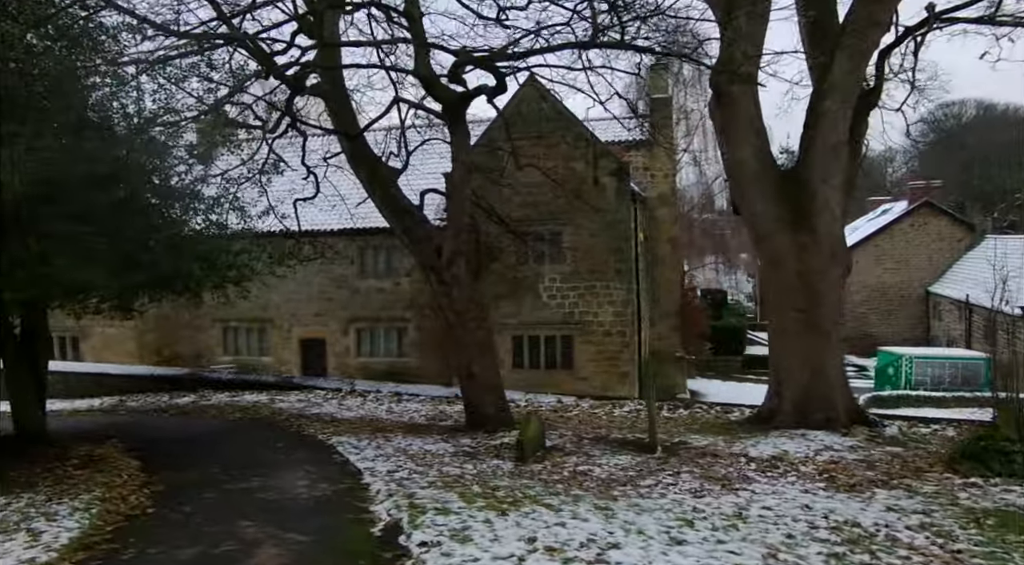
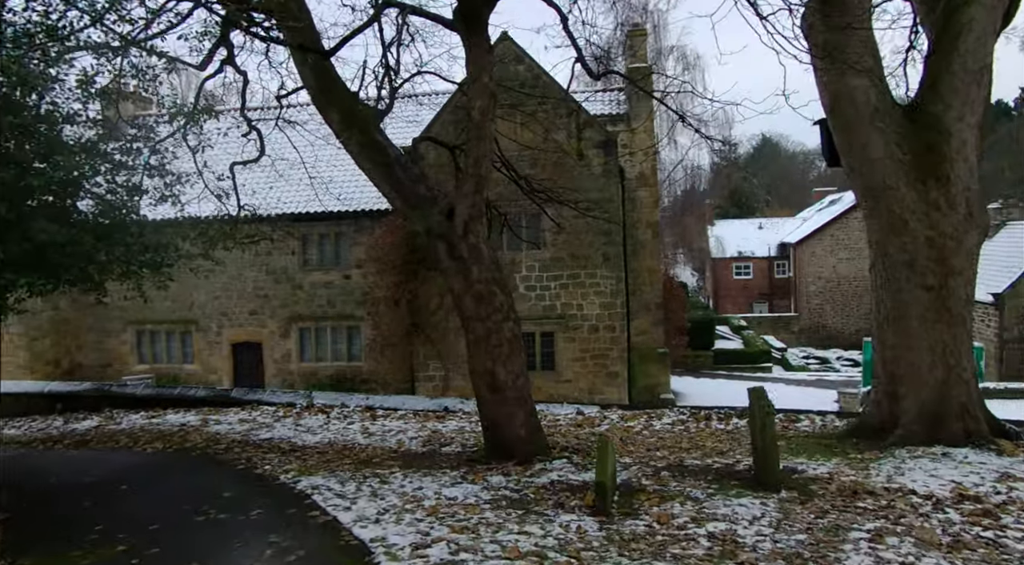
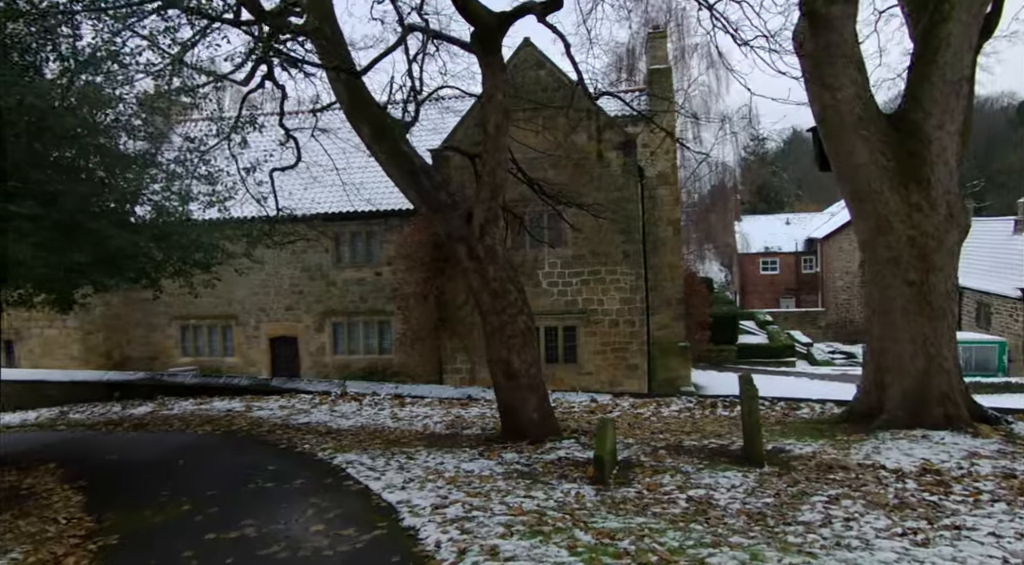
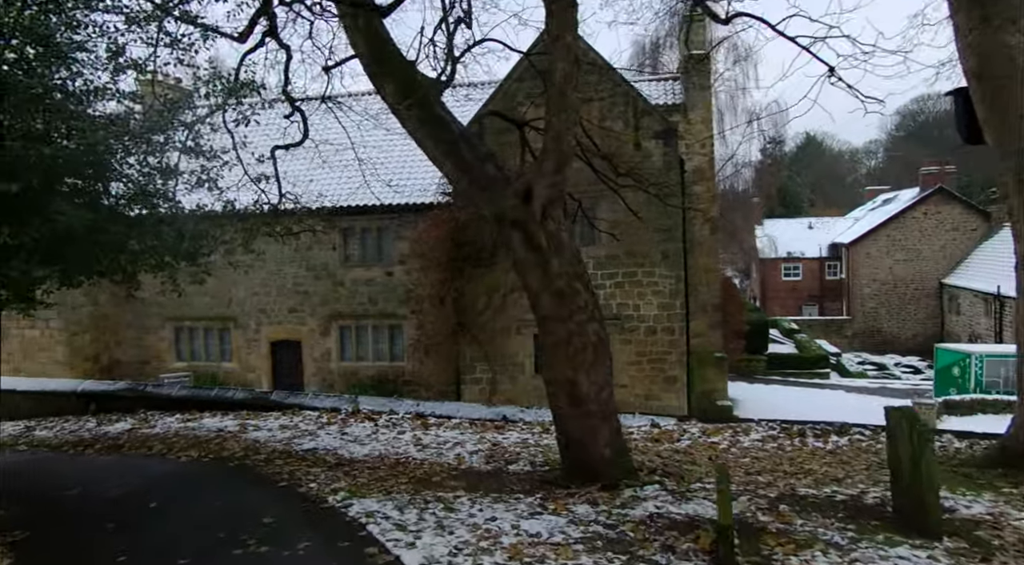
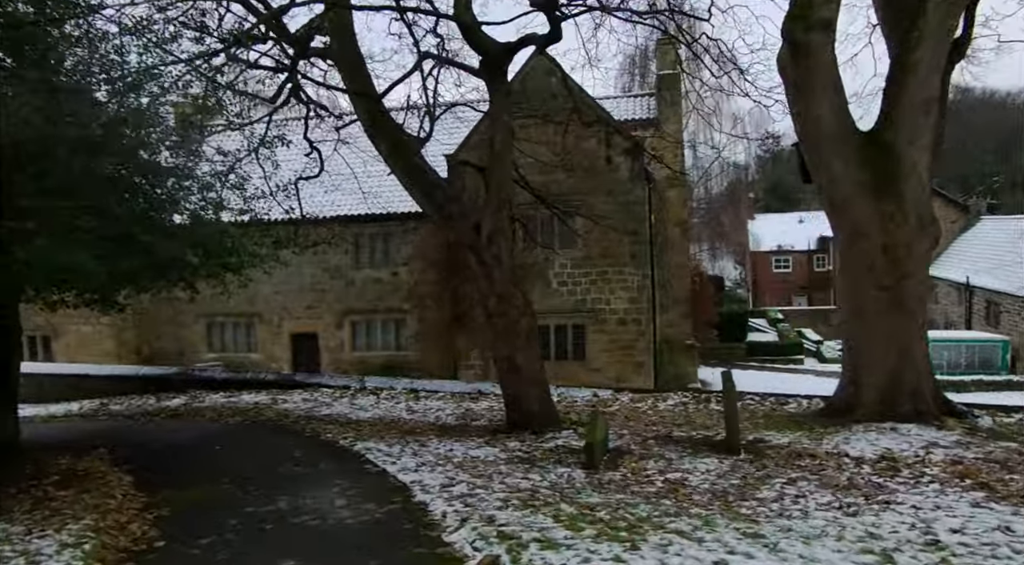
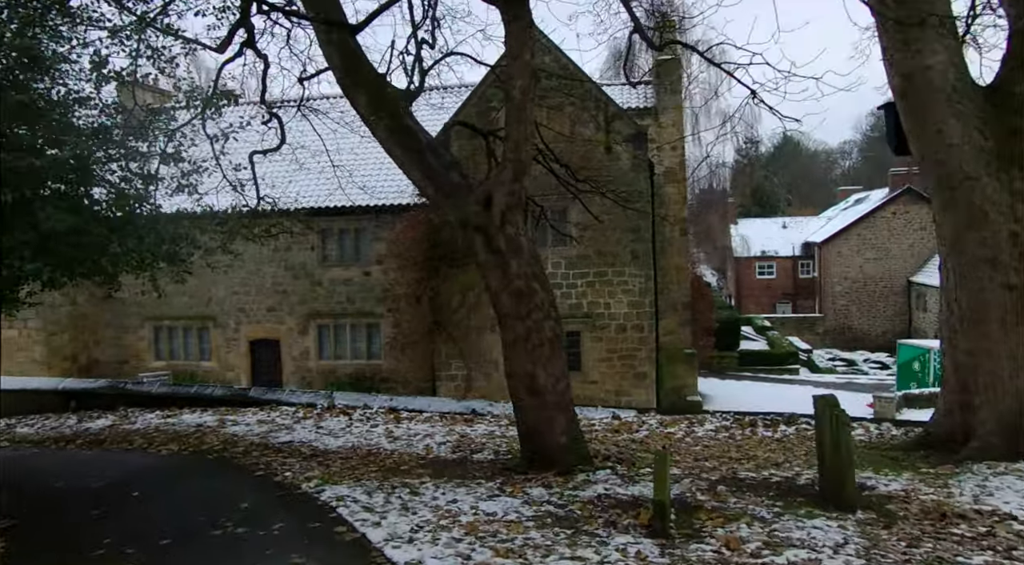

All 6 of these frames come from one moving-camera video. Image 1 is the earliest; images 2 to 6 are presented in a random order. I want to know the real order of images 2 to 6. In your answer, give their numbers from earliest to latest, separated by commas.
5, 3, 2, 6, 4
